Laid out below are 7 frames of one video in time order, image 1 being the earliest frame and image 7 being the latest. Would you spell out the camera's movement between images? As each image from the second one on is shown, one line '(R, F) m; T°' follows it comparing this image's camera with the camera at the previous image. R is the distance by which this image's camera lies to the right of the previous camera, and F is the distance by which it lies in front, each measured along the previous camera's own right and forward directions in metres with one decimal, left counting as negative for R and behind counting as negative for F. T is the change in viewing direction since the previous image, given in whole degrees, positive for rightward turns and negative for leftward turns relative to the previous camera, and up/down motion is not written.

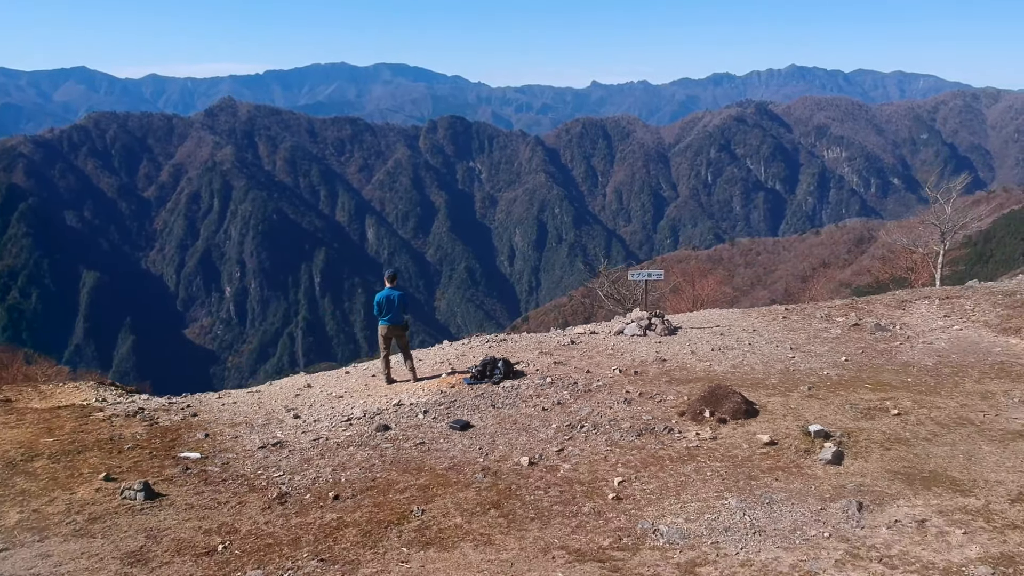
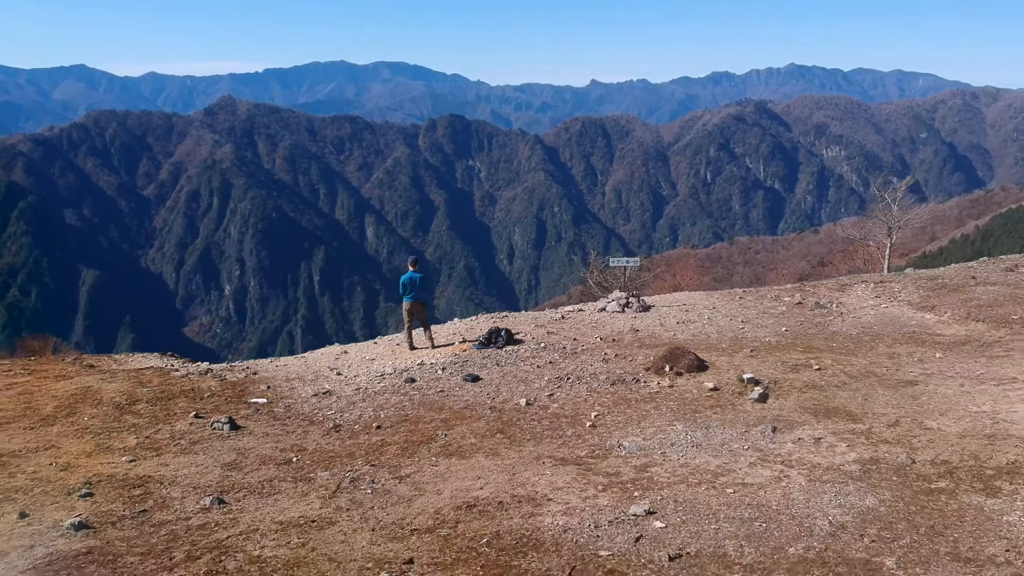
(0.0, -1.5) m; 0°
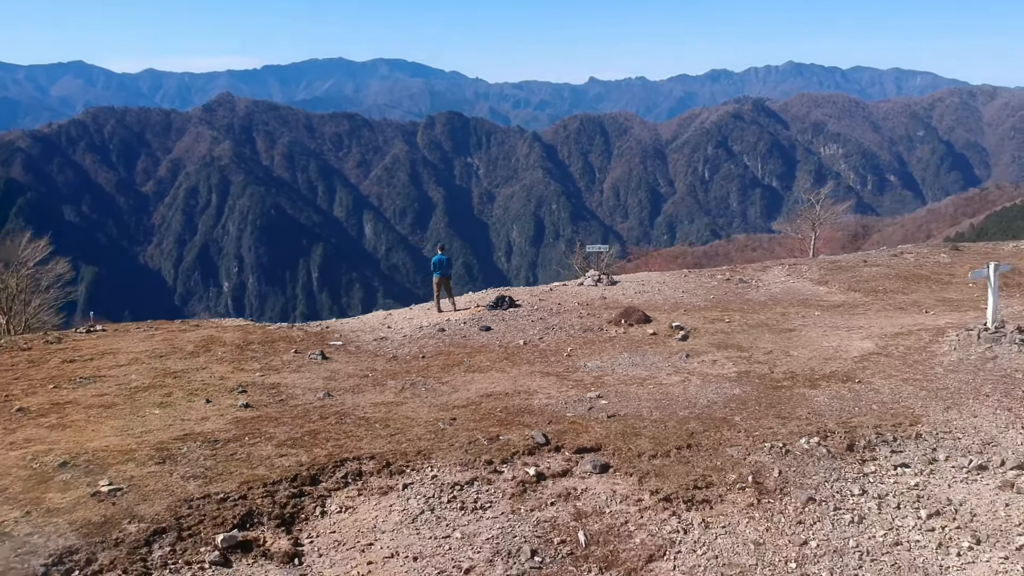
(-0.1, -3.1) m; 0°
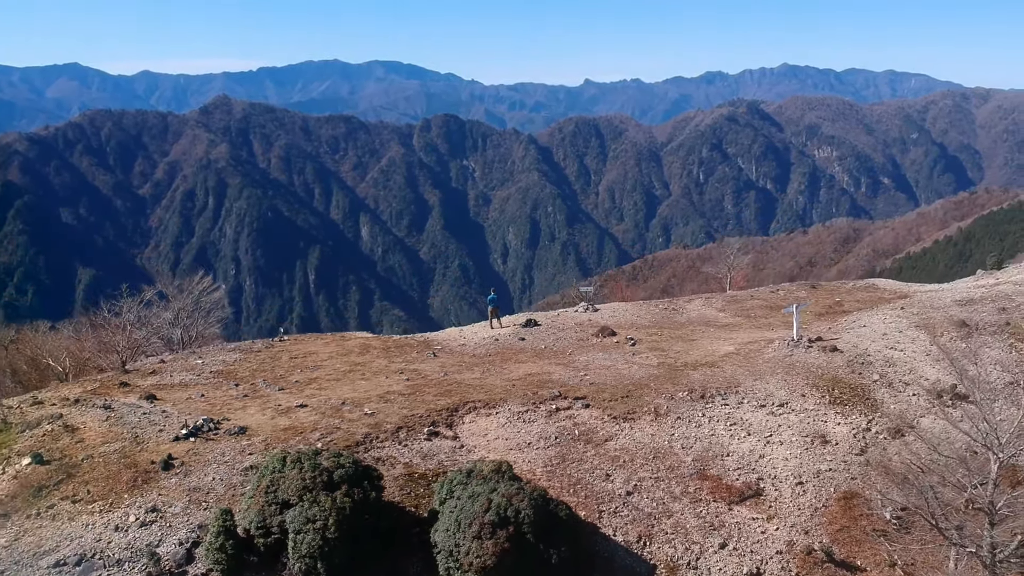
(-0.8, -7.9) m; 0°
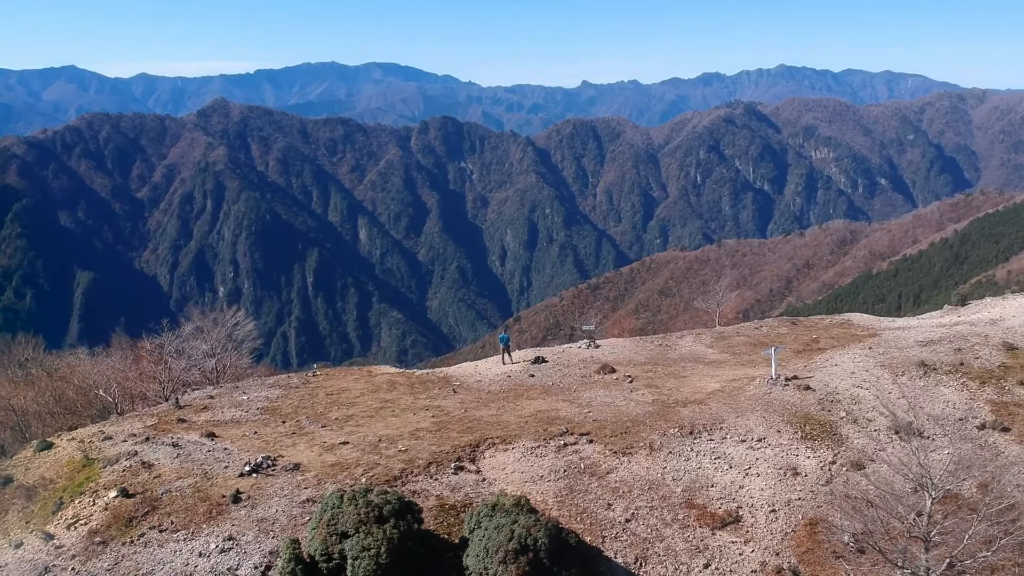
(-0.4, -2.2) m; 0°
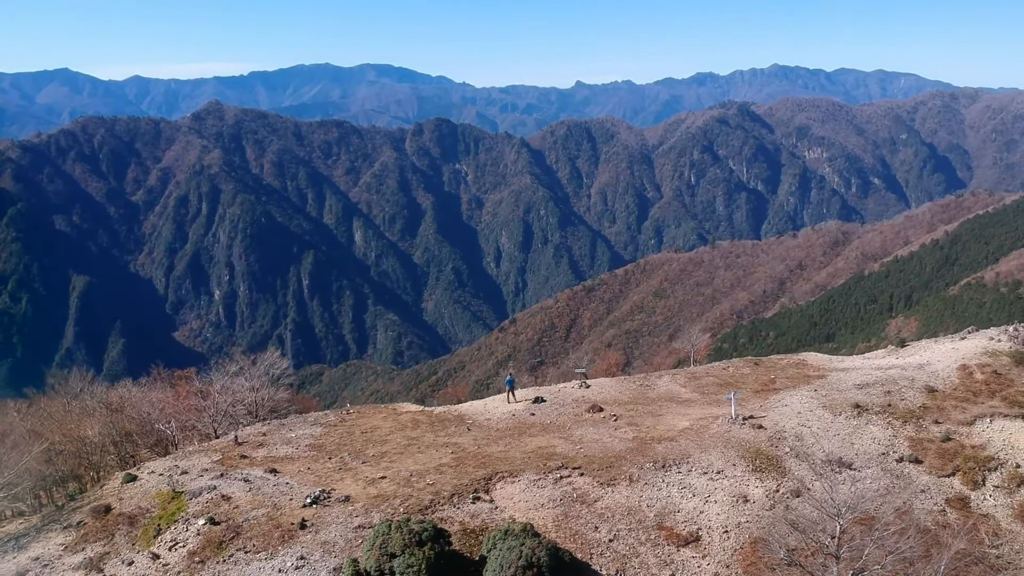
(-0.3, -3.9) m; 0°
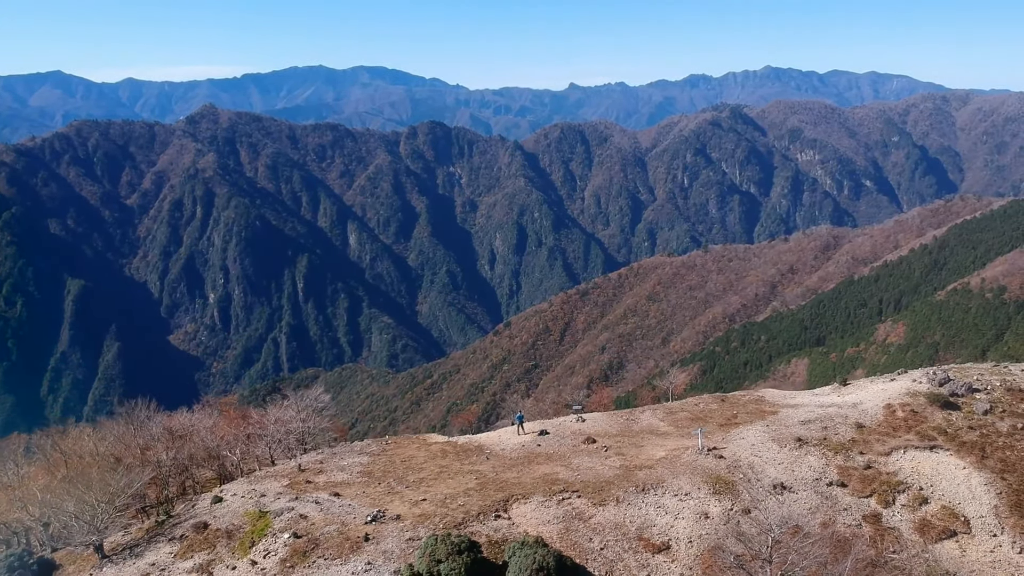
(-0.7, -5.7) m; +1°
